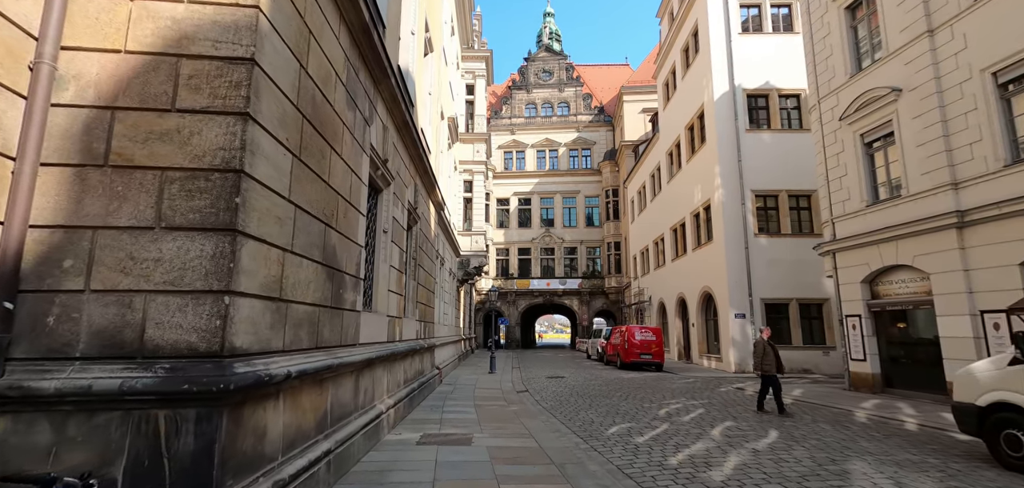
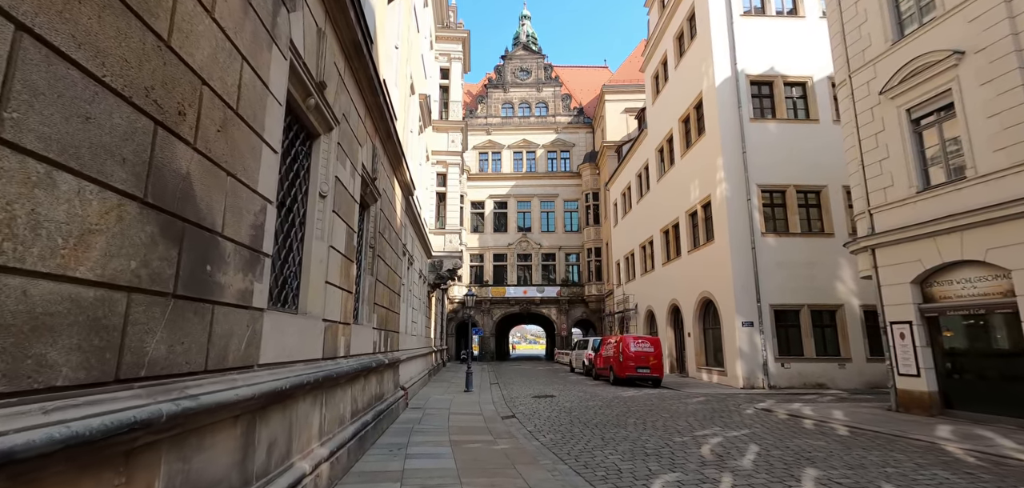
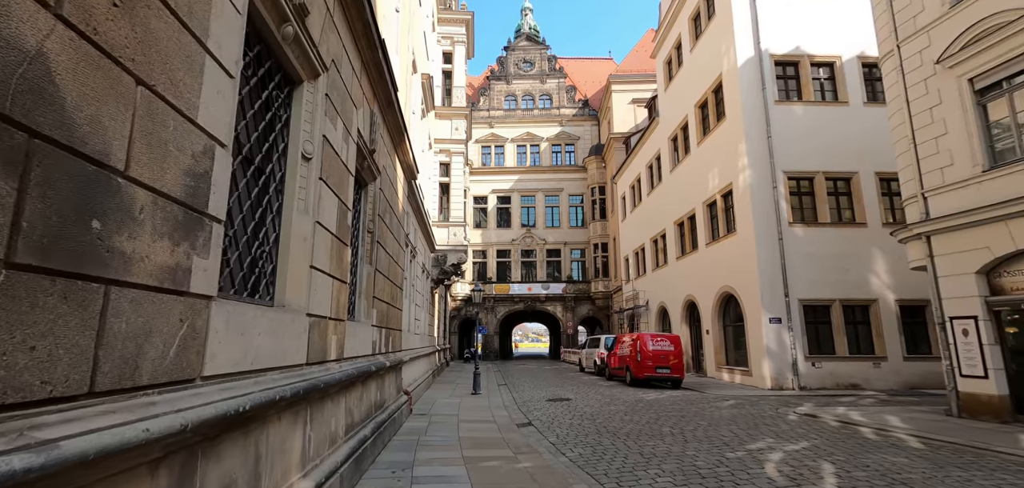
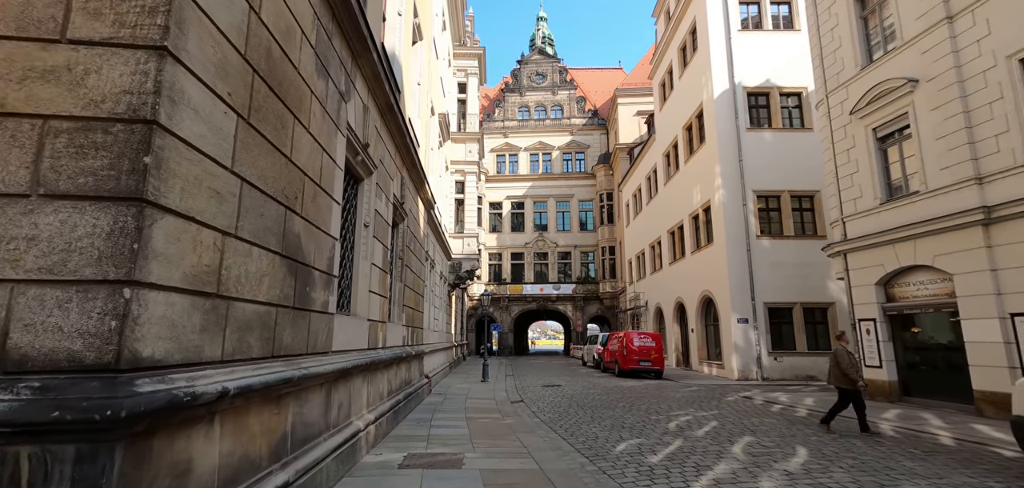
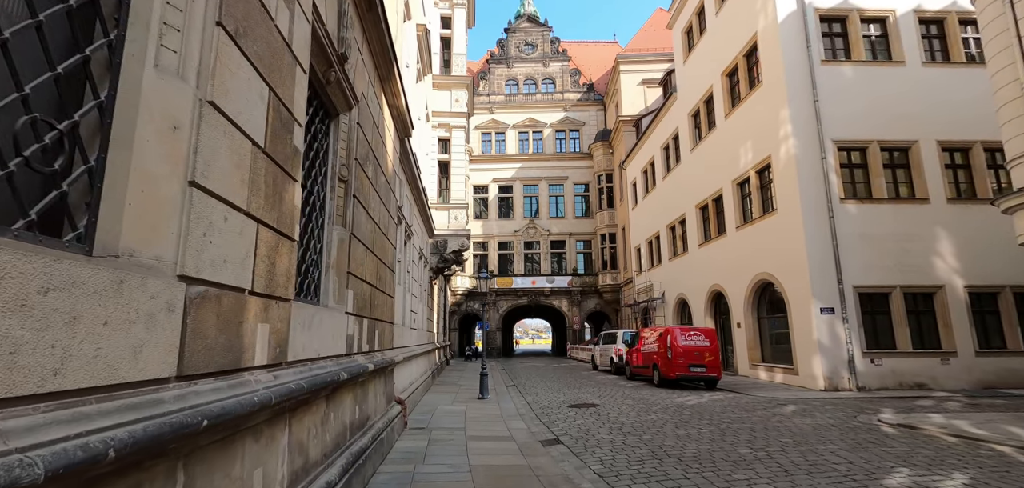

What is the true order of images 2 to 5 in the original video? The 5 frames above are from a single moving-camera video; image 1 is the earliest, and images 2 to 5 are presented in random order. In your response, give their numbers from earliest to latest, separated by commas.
4, 2, 3, 5
